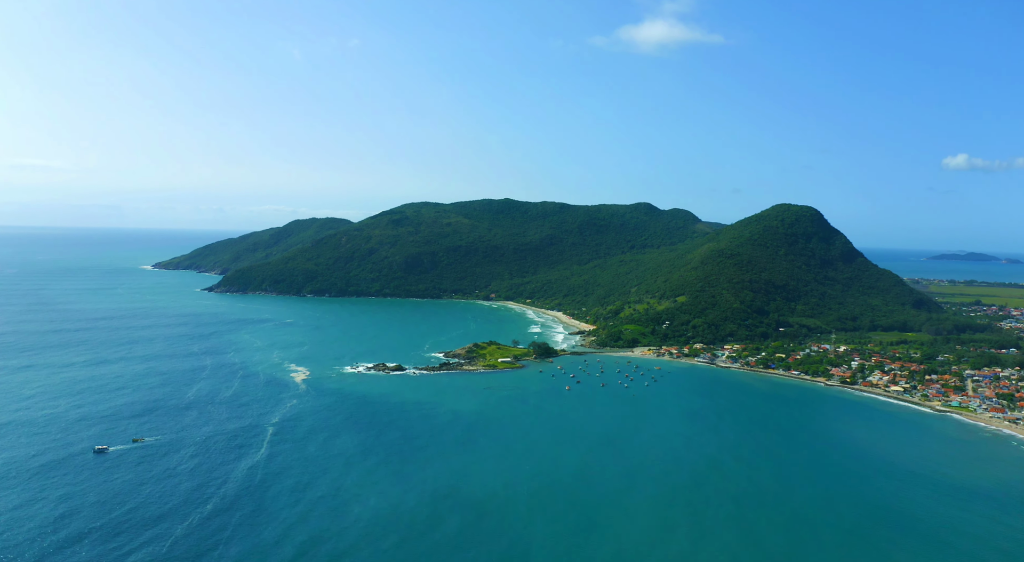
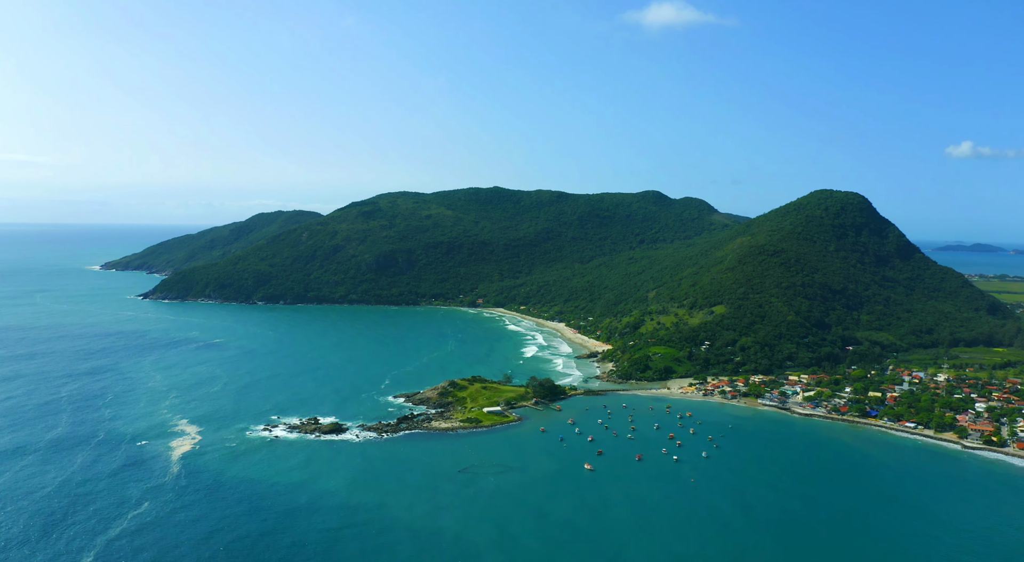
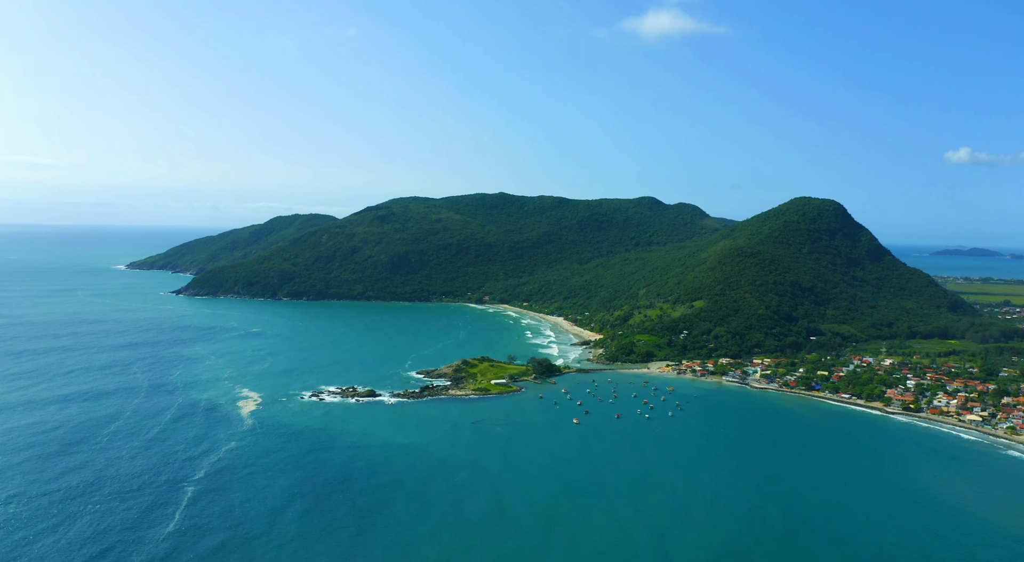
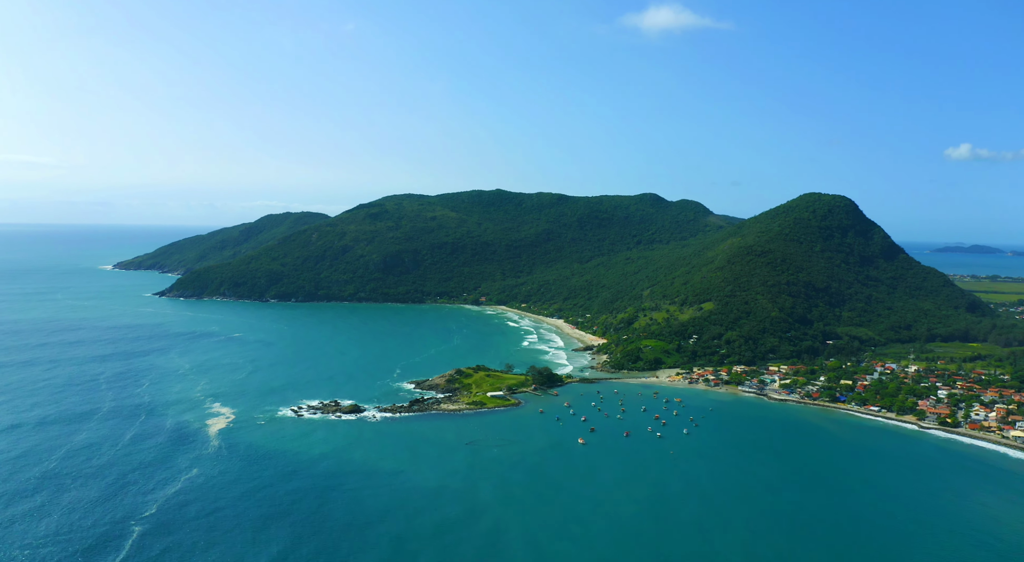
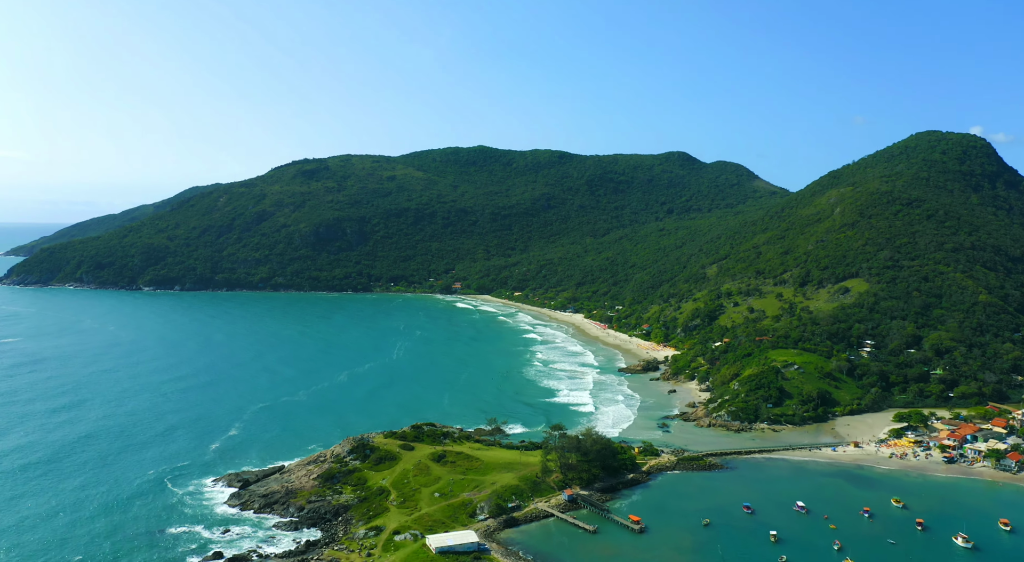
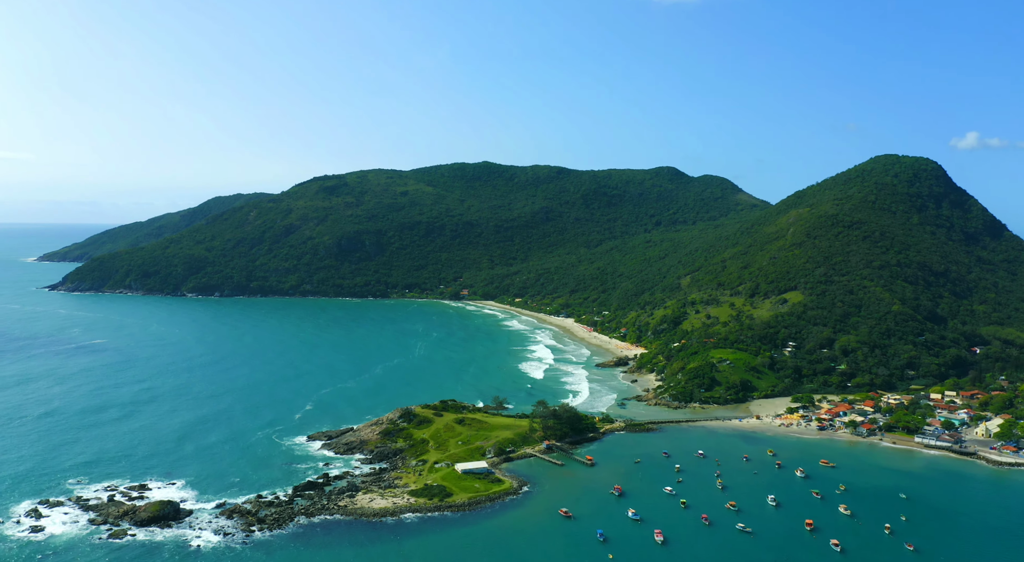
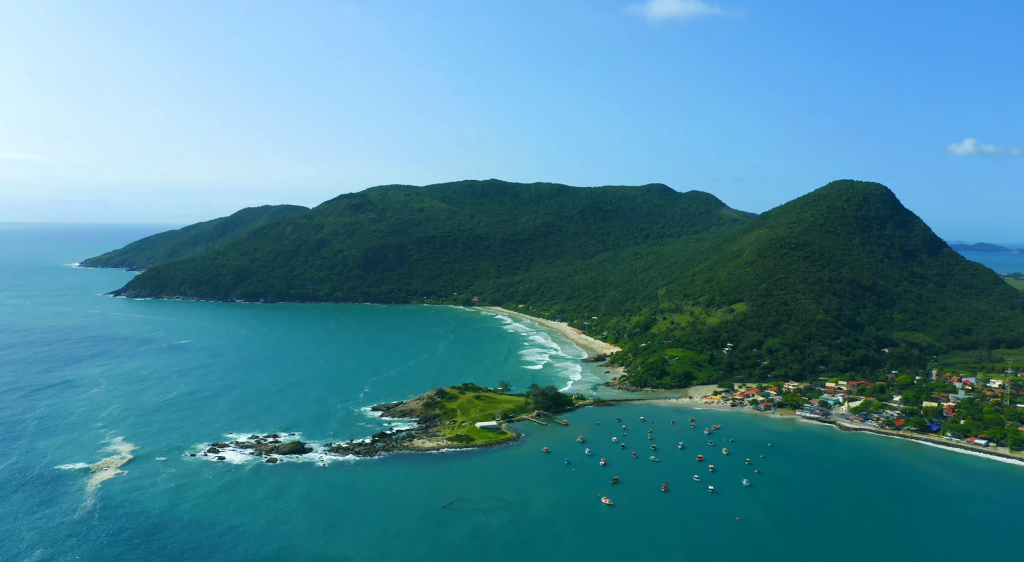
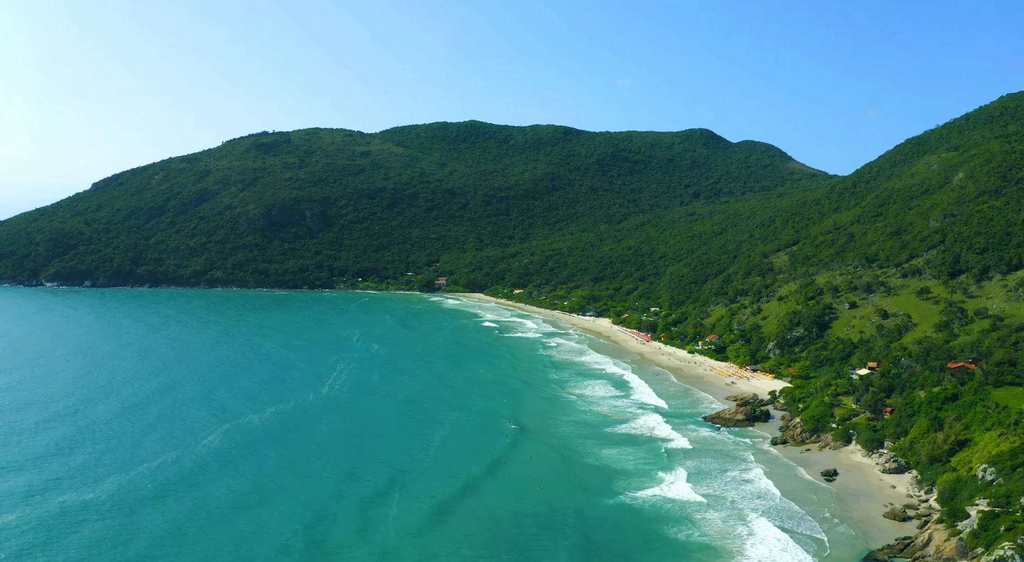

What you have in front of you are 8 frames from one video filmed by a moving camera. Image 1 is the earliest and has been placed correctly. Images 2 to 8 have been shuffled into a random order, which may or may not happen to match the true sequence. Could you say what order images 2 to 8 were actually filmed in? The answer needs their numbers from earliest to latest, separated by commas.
3, 4, 2, 7, 6, 5, 8
